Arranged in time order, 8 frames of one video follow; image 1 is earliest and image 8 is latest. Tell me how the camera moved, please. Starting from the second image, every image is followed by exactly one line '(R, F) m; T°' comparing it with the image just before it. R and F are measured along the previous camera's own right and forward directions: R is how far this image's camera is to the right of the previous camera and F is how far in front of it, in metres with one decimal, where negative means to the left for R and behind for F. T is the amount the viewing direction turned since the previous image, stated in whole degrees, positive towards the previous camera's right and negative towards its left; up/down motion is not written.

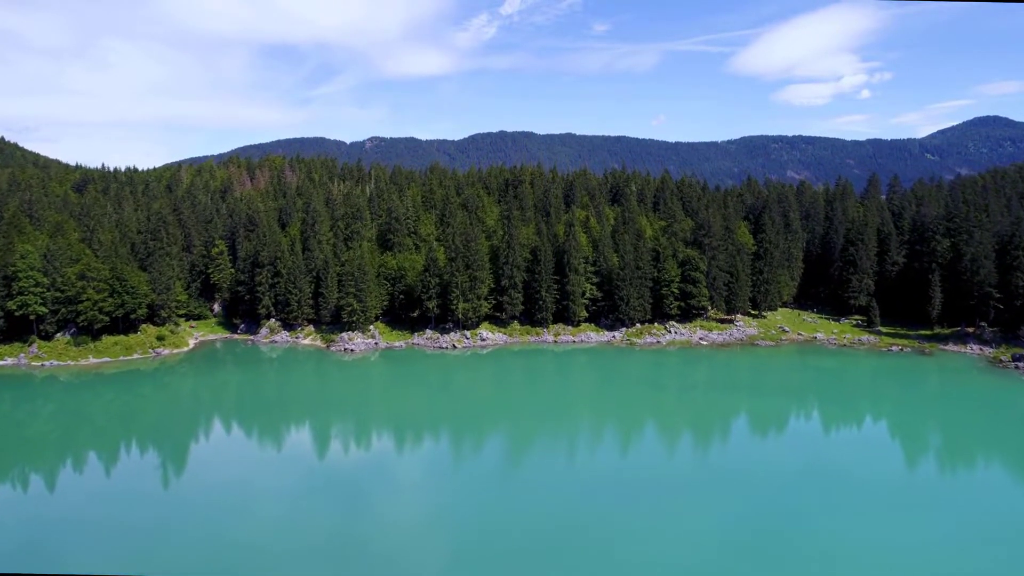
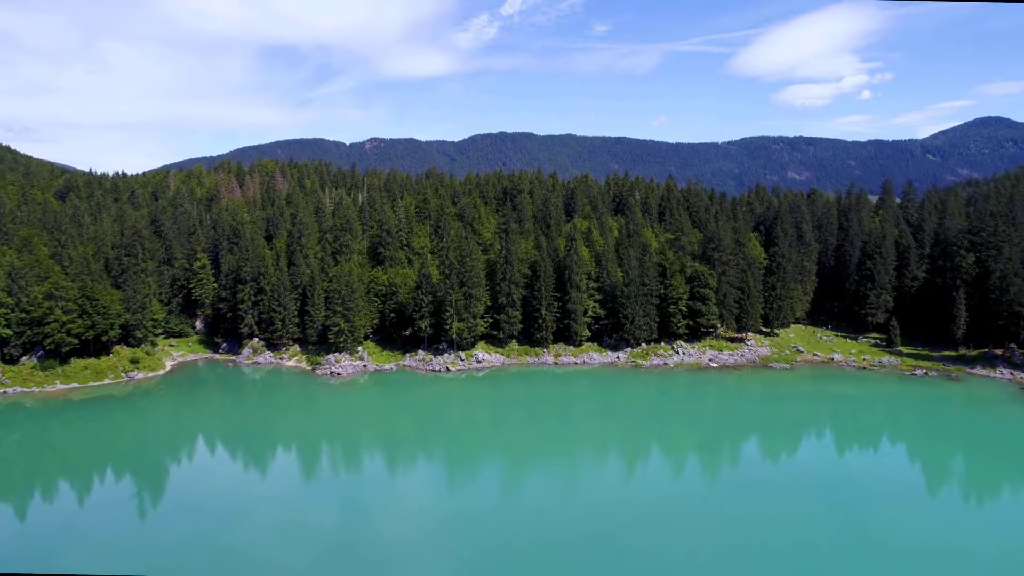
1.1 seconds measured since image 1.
(+0.3, +4.6) m; 0°
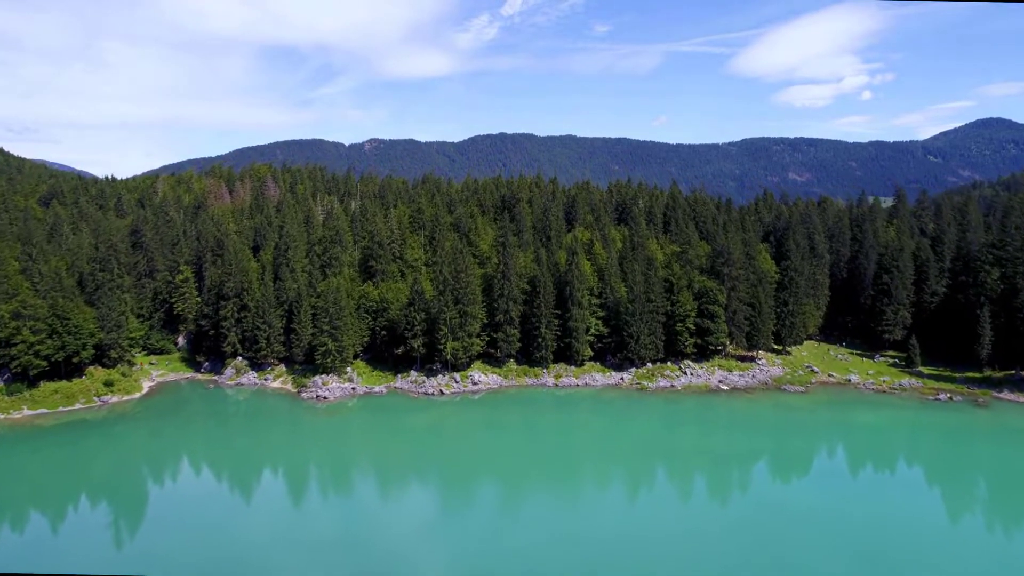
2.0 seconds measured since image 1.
(+0.2, +4.1) m; 0°
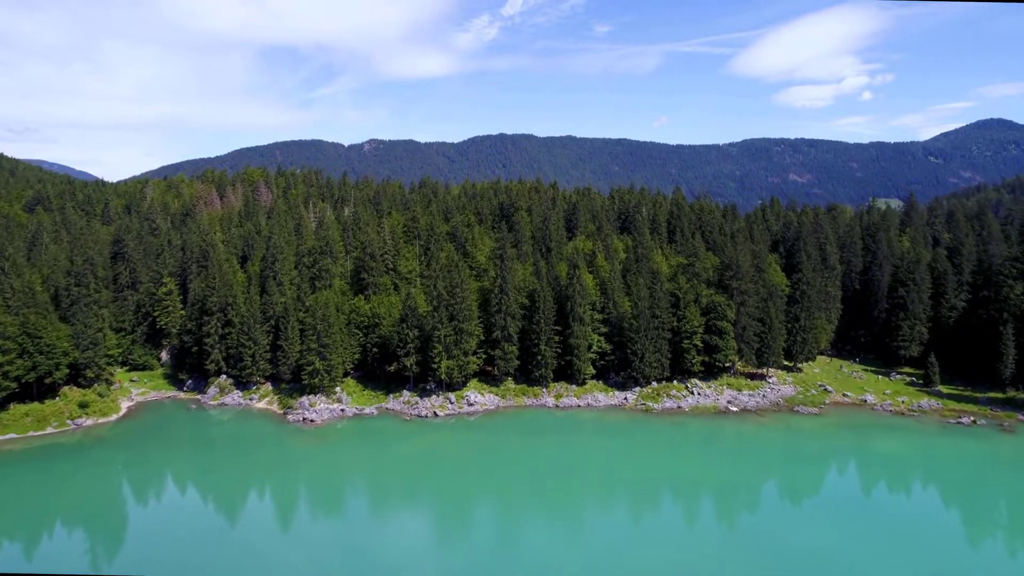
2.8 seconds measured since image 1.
(+0.2, +3.5) m; 0°
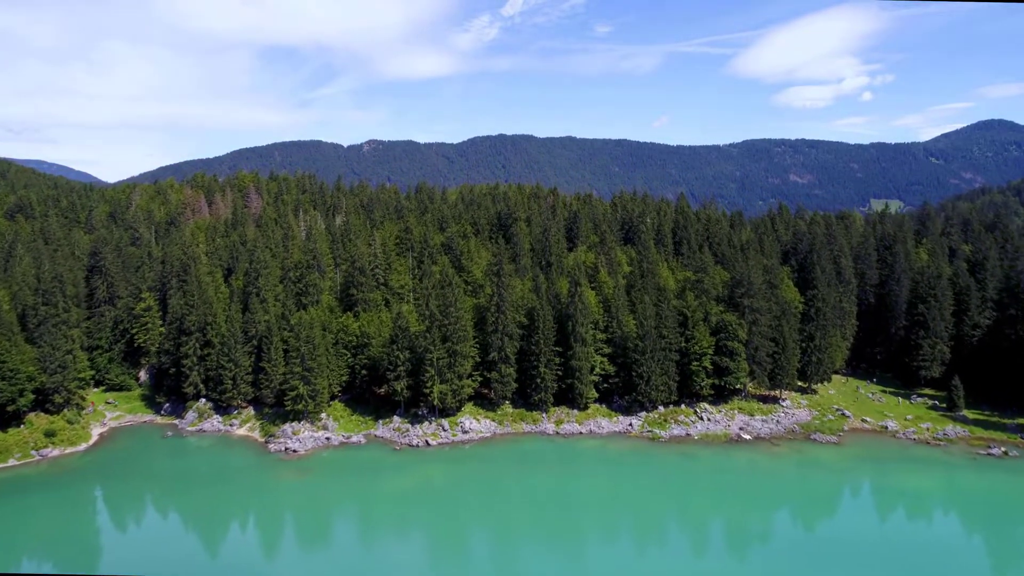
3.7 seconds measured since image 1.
(+0.2, +4.1) m; 0°
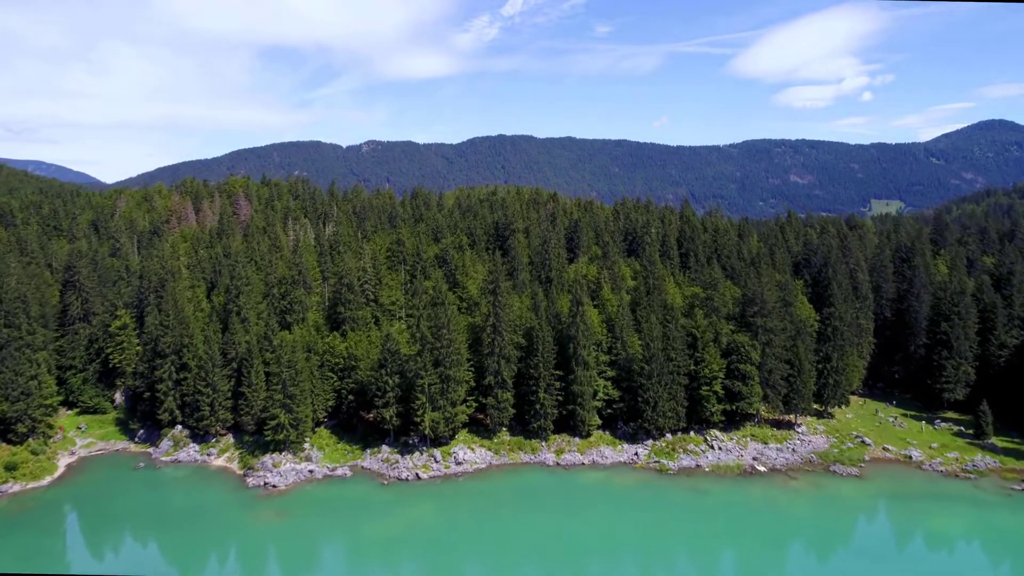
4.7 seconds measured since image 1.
(+0.2, +4.1) m; 0°
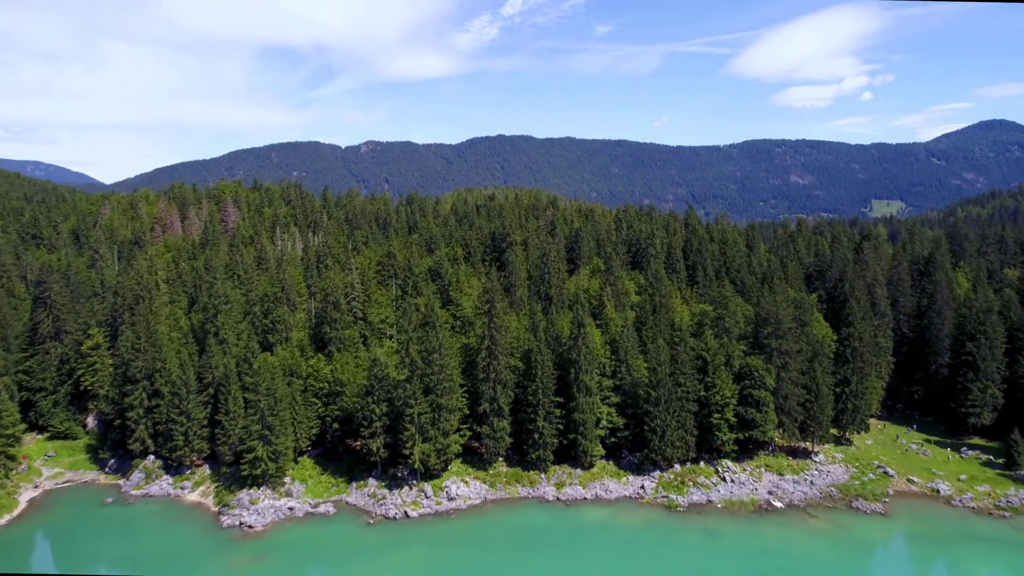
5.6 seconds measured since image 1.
(+0.3, +4.1) m; 0°
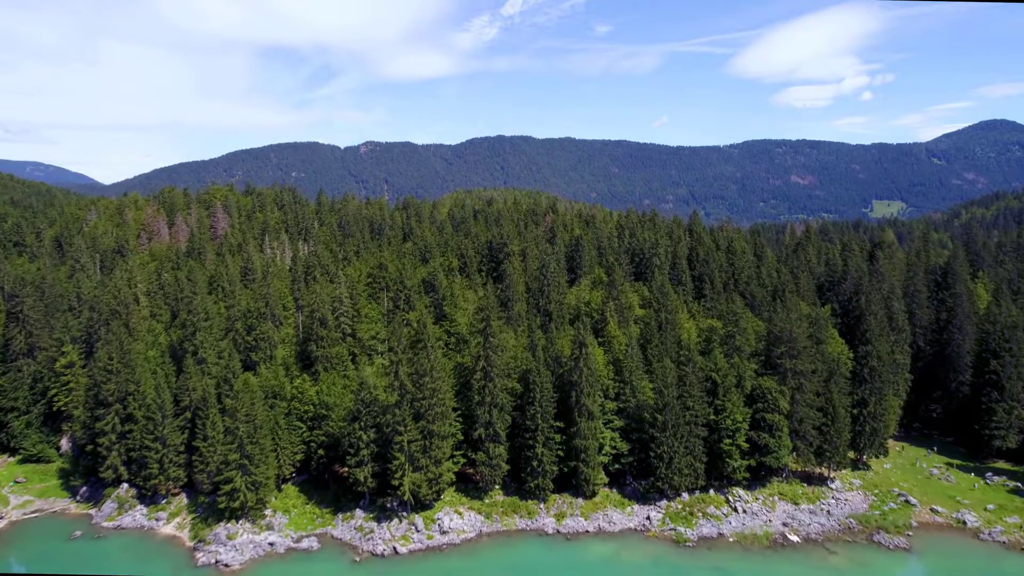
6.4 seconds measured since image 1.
(+0.2, +3.5) m; 0°
